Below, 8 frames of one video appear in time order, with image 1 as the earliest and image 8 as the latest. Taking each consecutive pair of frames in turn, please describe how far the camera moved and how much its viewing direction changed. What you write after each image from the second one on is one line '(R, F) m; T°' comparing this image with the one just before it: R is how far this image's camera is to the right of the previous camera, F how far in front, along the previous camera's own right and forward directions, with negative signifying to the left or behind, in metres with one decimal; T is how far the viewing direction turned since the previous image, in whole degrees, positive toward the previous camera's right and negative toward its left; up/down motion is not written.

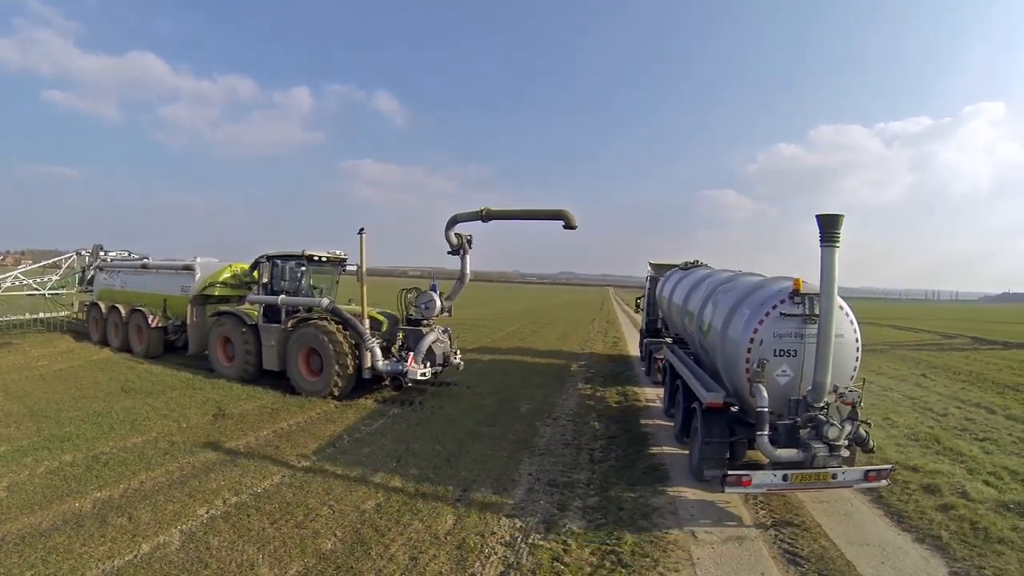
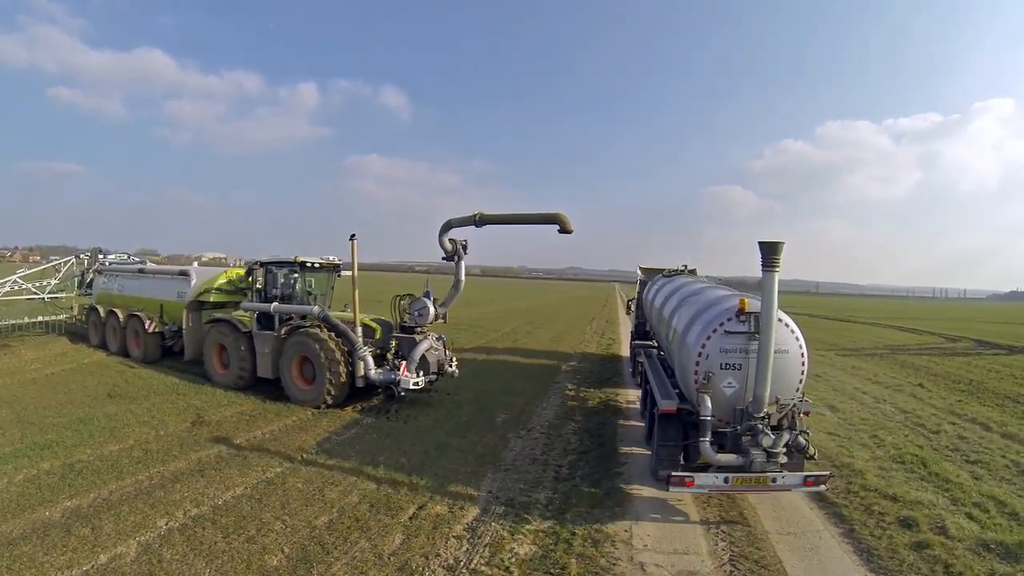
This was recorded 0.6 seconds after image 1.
(+0.4, +0.2) m; -1°
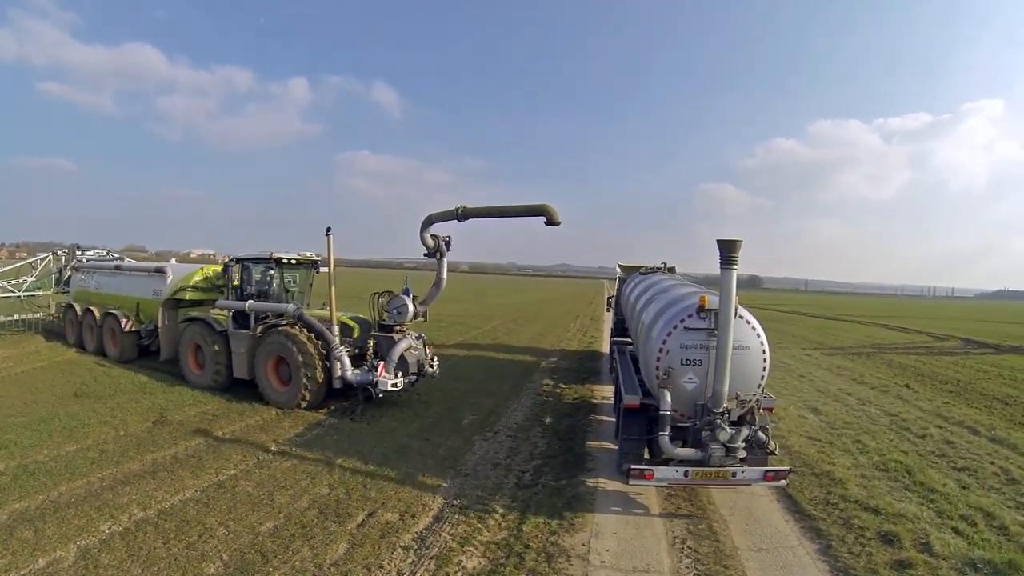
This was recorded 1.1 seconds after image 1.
(+0.3, +0.3) m; +1°
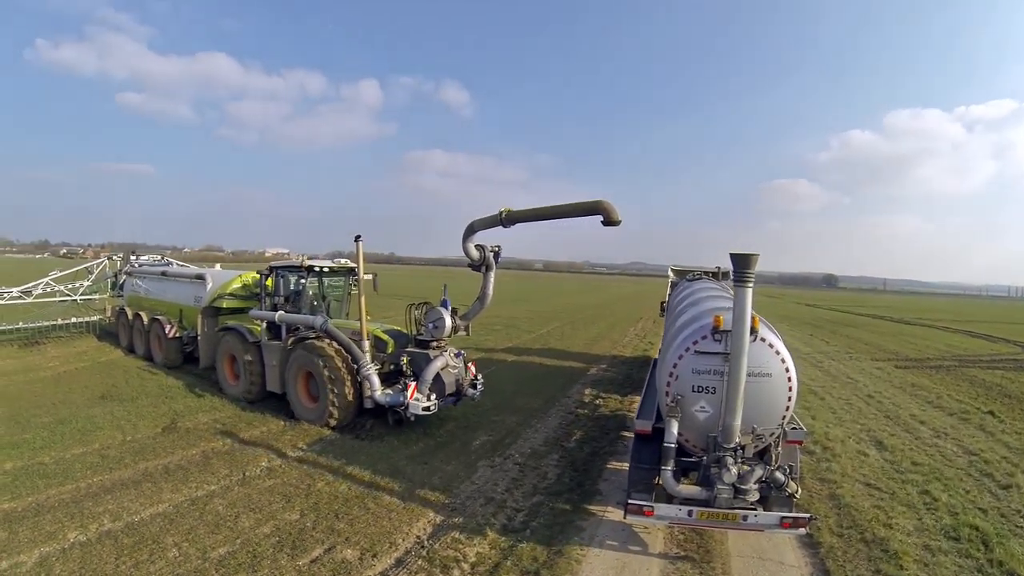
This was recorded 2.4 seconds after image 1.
(+0.6, +0.7) m; -6°
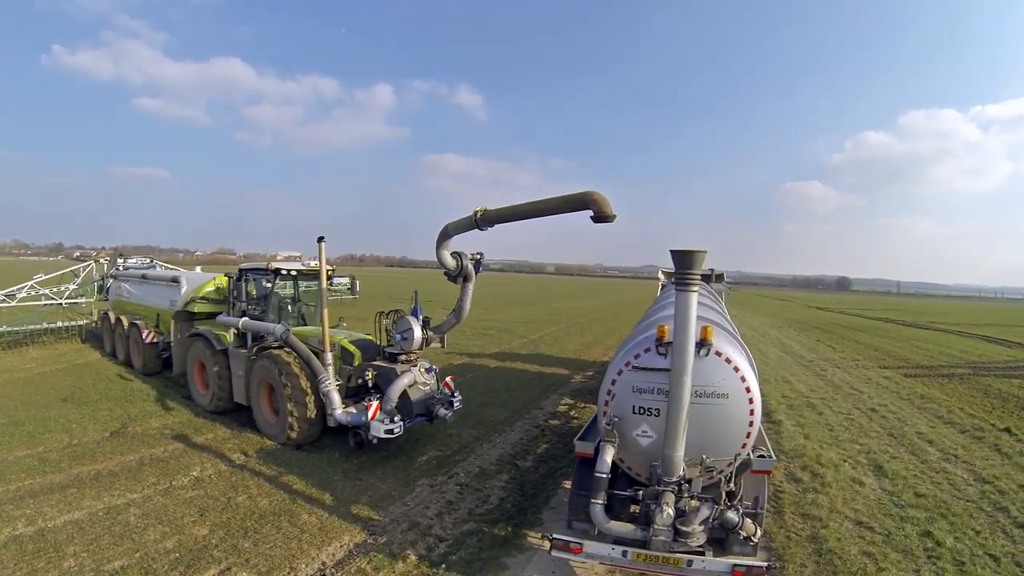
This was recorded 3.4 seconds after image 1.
(+0.6, +0.7) m; -1°
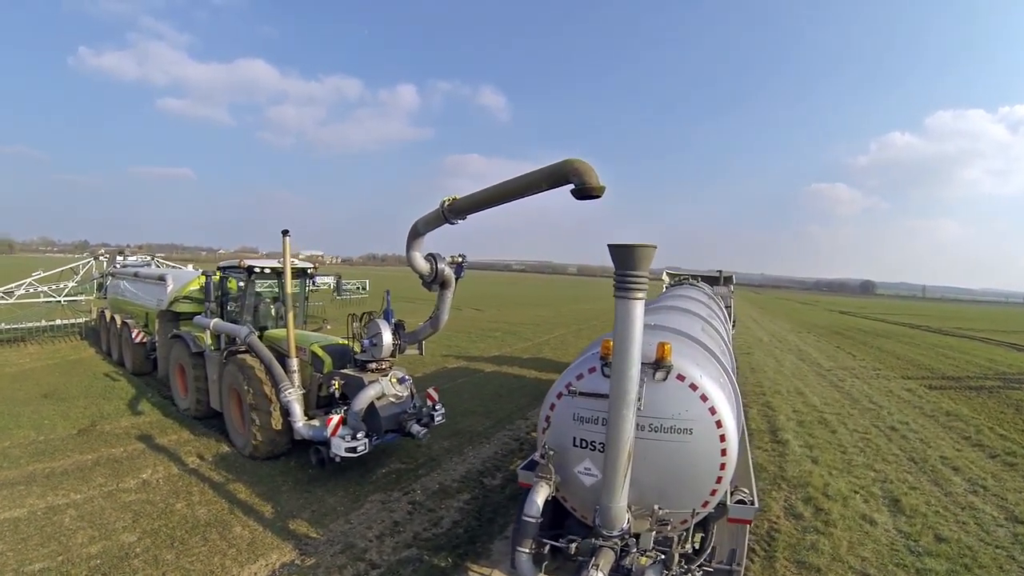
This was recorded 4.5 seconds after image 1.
(+0.5, +0.6) m; -2°
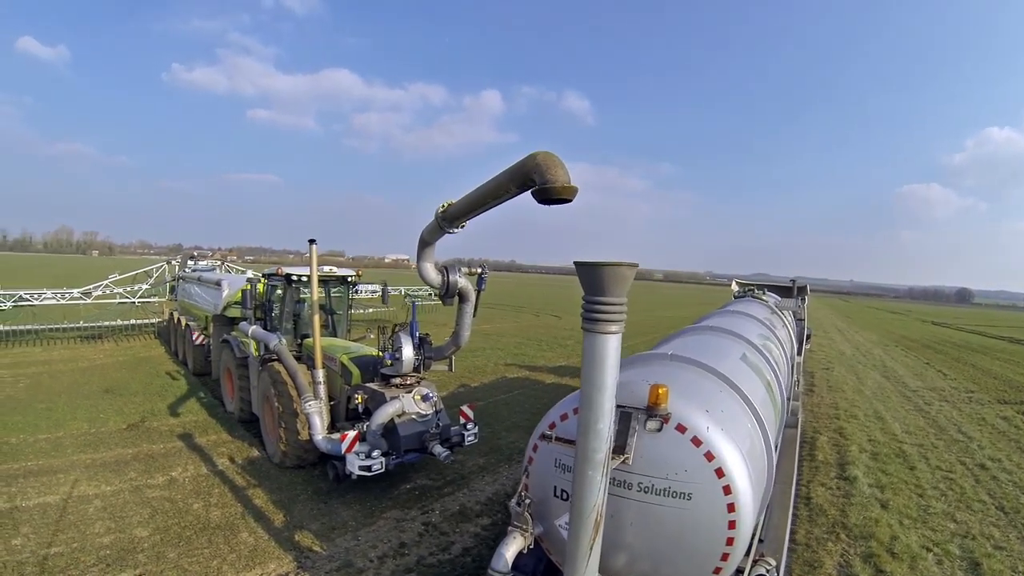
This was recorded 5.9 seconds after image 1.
(+0.4, +0.4) m; -7°
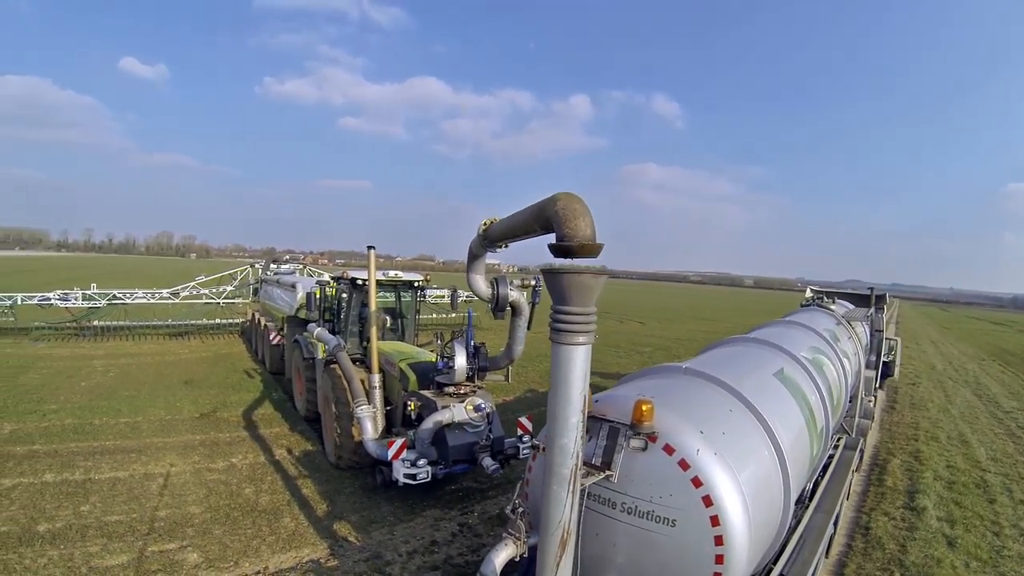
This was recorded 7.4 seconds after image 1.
(+0.3, +0.1) m; -7°
